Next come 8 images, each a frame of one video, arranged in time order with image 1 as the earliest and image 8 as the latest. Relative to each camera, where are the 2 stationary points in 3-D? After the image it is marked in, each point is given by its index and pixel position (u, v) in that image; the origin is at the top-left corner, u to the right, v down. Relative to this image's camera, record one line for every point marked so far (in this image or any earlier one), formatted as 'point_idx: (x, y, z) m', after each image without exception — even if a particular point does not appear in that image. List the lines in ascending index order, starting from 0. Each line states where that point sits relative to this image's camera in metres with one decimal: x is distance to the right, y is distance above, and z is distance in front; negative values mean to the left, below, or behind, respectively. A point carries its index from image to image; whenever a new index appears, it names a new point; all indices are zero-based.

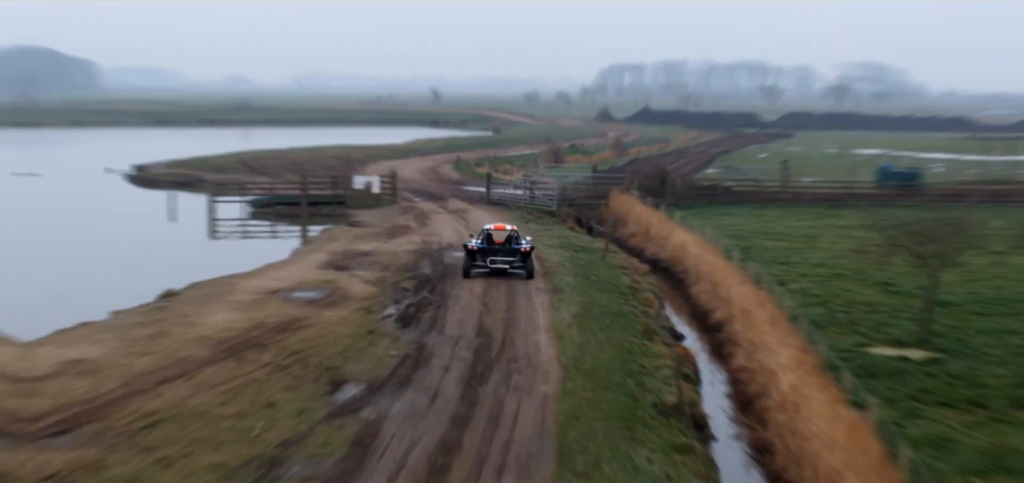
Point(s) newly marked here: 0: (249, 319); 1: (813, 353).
0: (-3.3, -1.0, +16.5) m
1: (+3.5, -1.3, +15.2) m
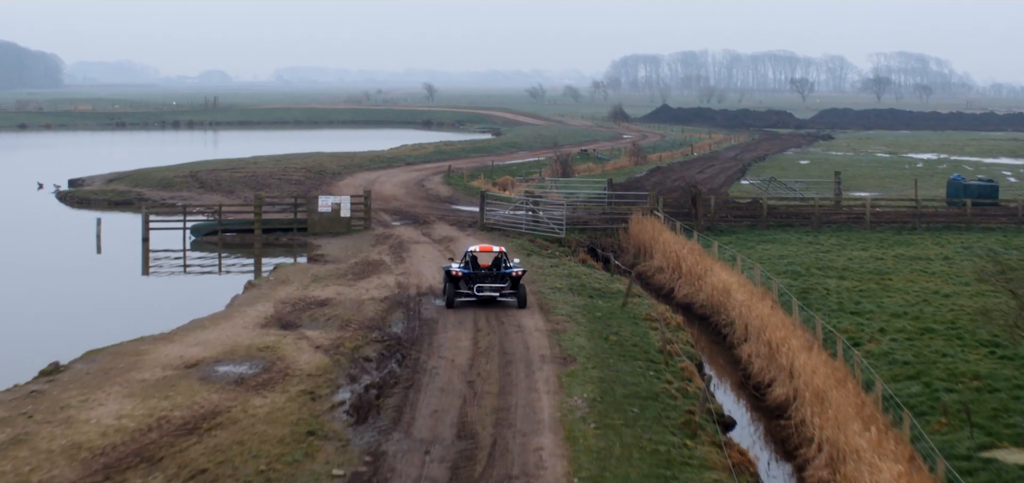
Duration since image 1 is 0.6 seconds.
0: (-3.4, -1.7, +12.2) m
1: (+3.4, -1.9, +10.8) m
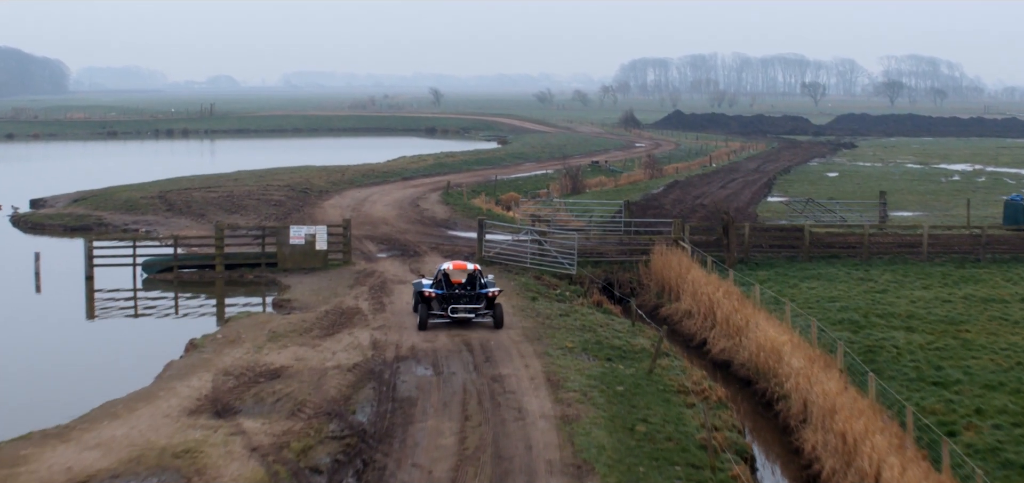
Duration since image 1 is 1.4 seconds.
0: (-3.4, -2.3, +8.4) m
1: (+3.4, -2.5, +6.9) m
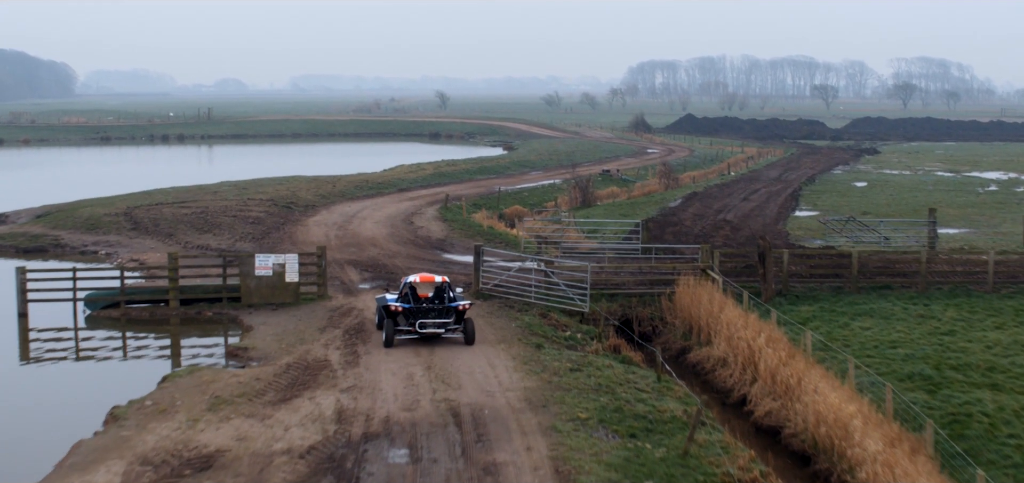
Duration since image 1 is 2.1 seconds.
0: (-3.5, -2.7, +5.1) m
1: (+3.3, -3.0, +3.6) m
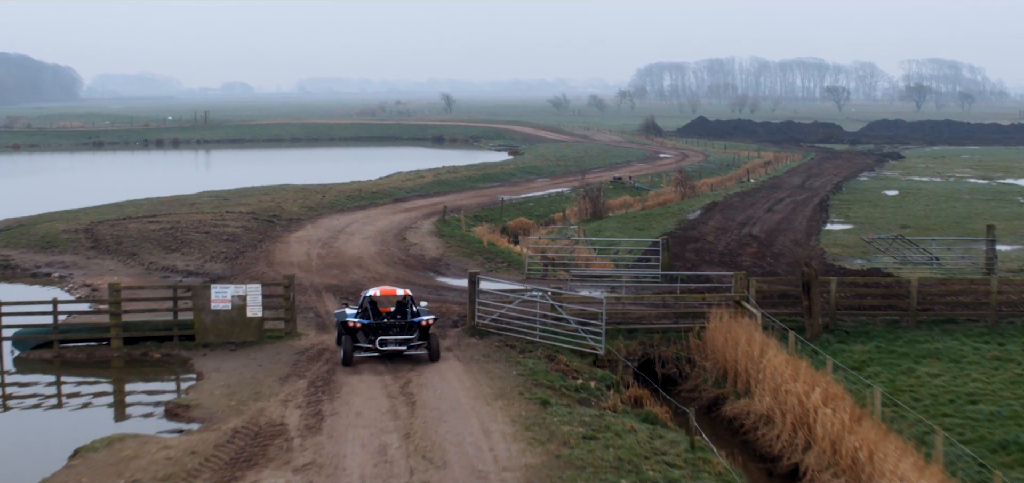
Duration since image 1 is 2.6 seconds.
0: (-3.5, -3.1, +2.1) m
1: (+3.2, -3.3, +0.5) m
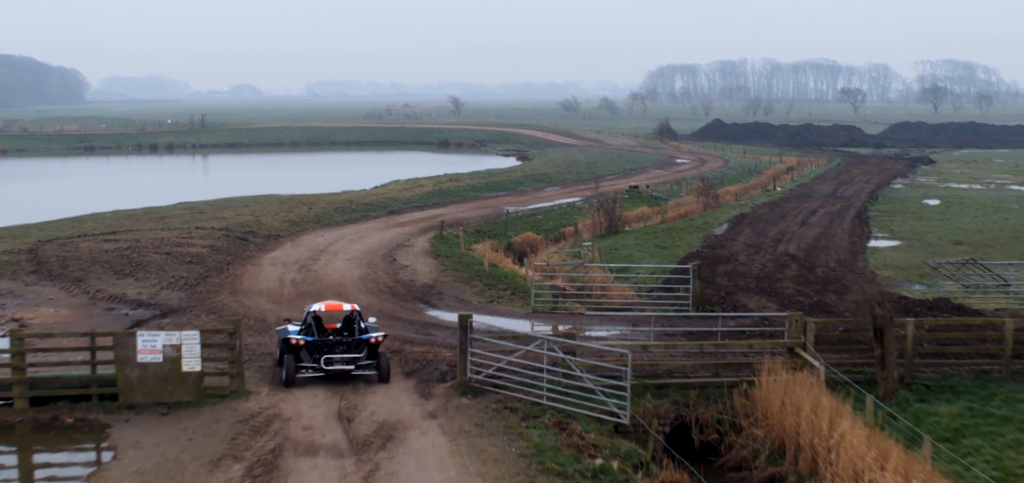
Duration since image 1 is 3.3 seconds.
0: (-3.7, -3.4, -1.4) m
1: (+3.1, -3.7, -3.0) m
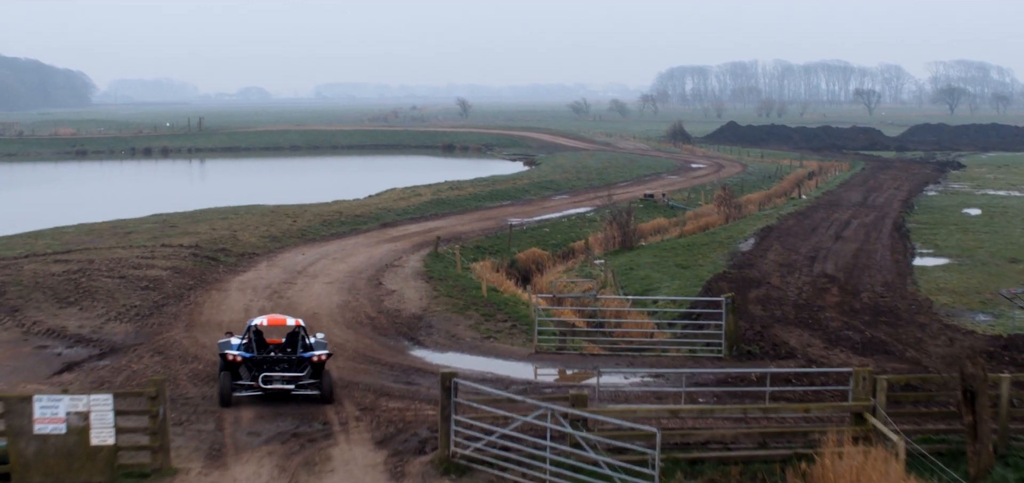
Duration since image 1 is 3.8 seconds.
0: (-3.8, -3.7, -4.3) m
1: (+2.9, -4.0, -6.0) m
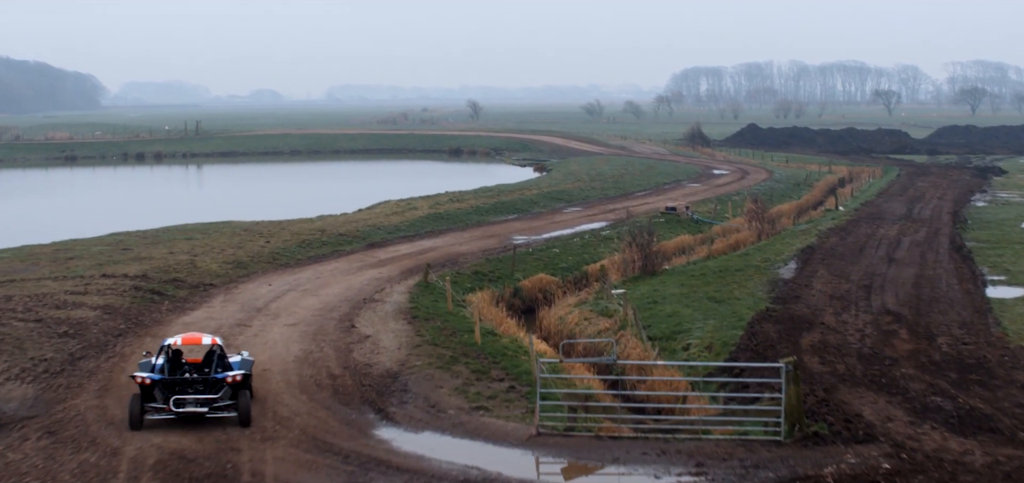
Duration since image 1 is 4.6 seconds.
0: (-4.1, -4.2, -8.1) m
1: (+2.6, -4.4, -9.8) m
